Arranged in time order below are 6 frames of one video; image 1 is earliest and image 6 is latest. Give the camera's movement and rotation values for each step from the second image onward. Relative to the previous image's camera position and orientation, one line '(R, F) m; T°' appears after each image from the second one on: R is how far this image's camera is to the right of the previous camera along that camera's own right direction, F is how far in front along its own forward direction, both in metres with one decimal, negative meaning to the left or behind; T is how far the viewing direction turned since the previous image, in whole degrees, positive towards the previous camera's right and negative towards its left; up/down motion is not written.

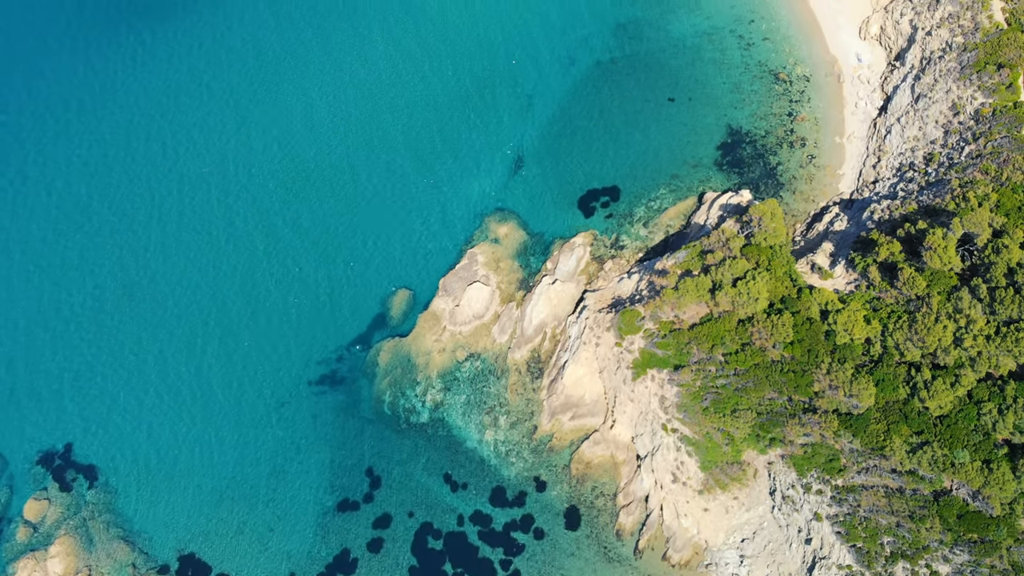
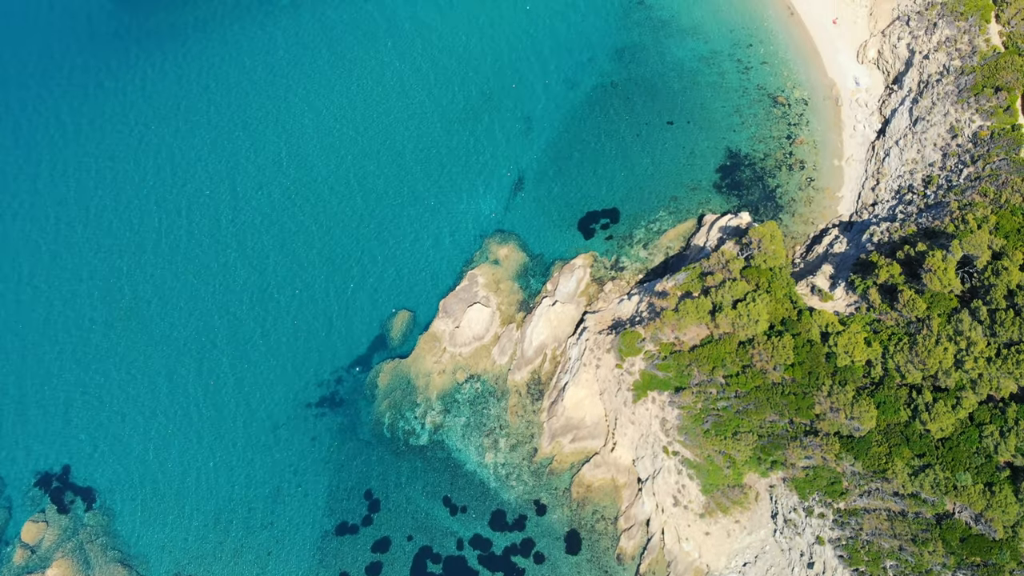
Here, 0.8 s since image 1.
(+0.4, -0.3) m; -1°
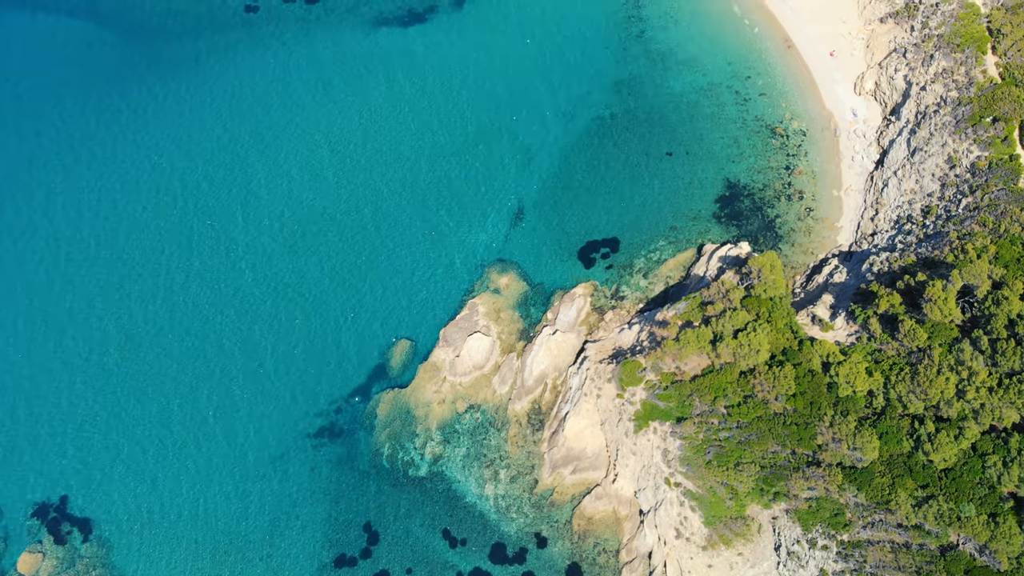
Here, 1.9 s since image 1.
(+0.5, -0.3) m; -1°
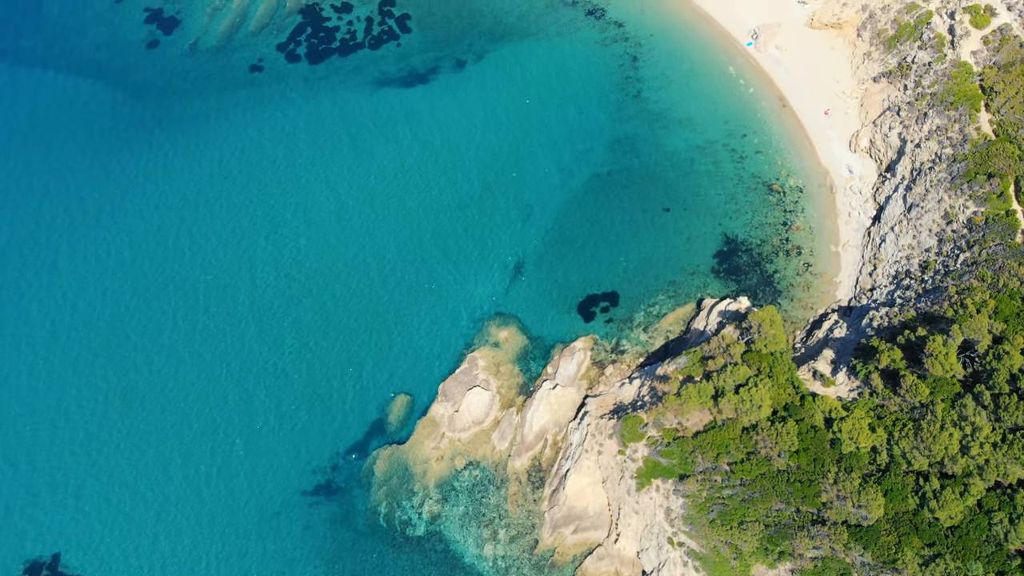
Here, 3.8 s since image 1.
(+0.8, -0.6) m; -1°
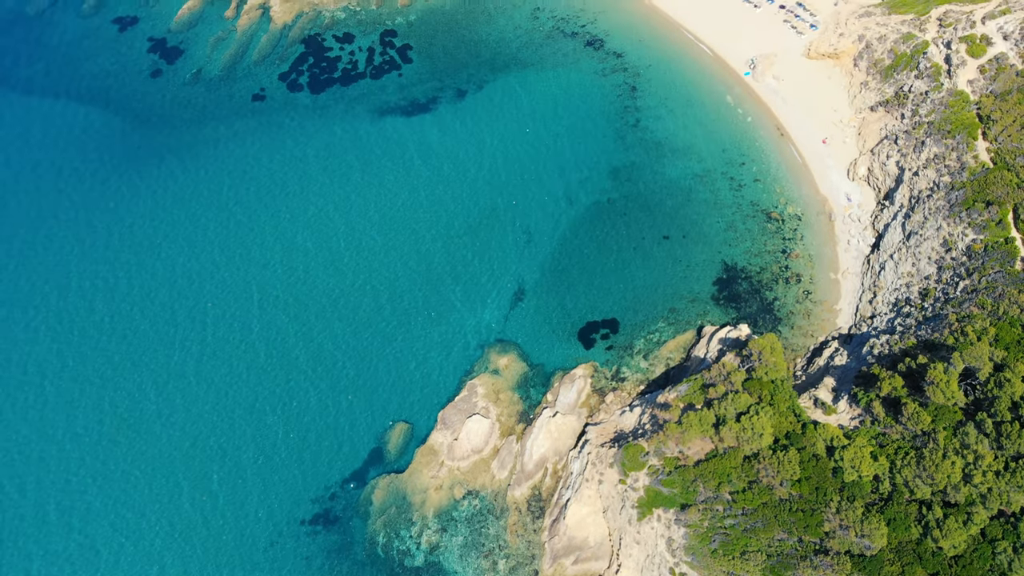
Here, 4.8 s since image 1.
(+0.3, -0.3) m; 0°
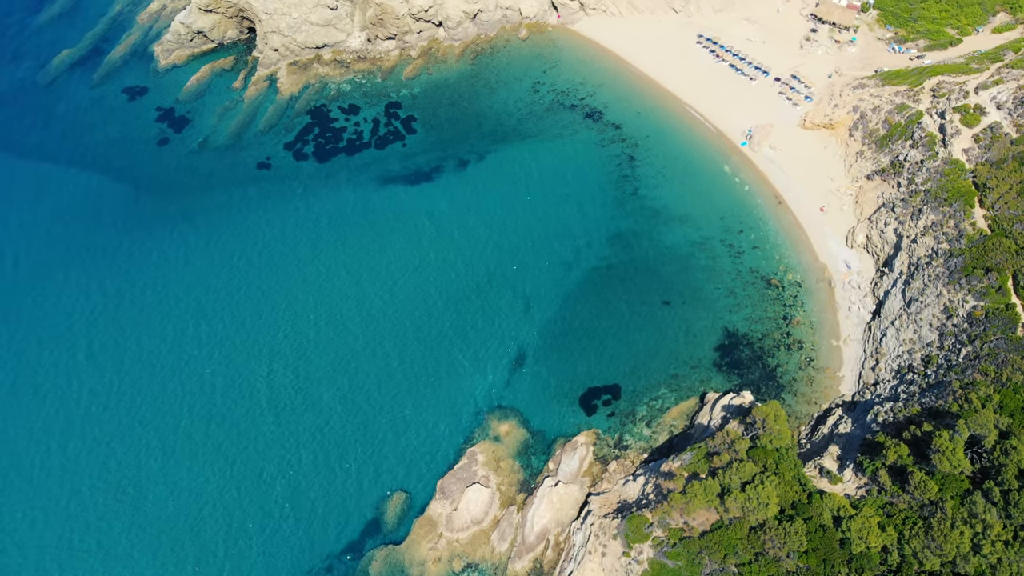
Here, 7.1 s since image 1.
(+0.6, -0.8) m; -1°
